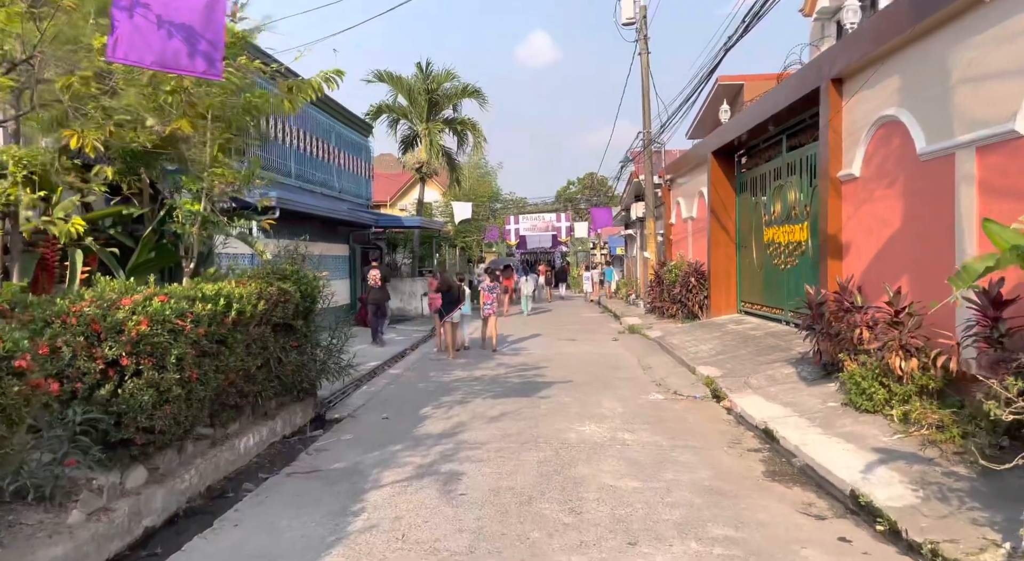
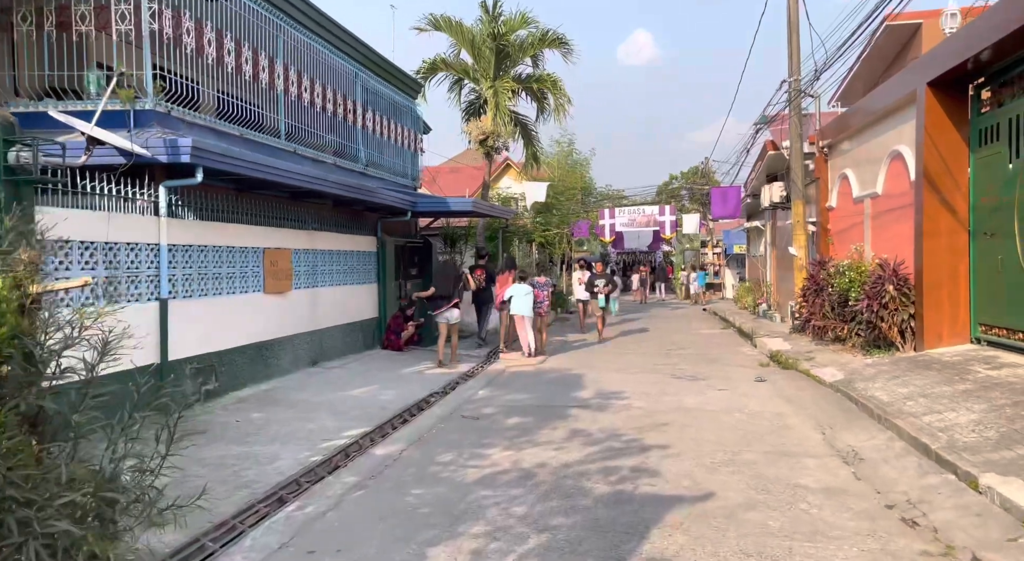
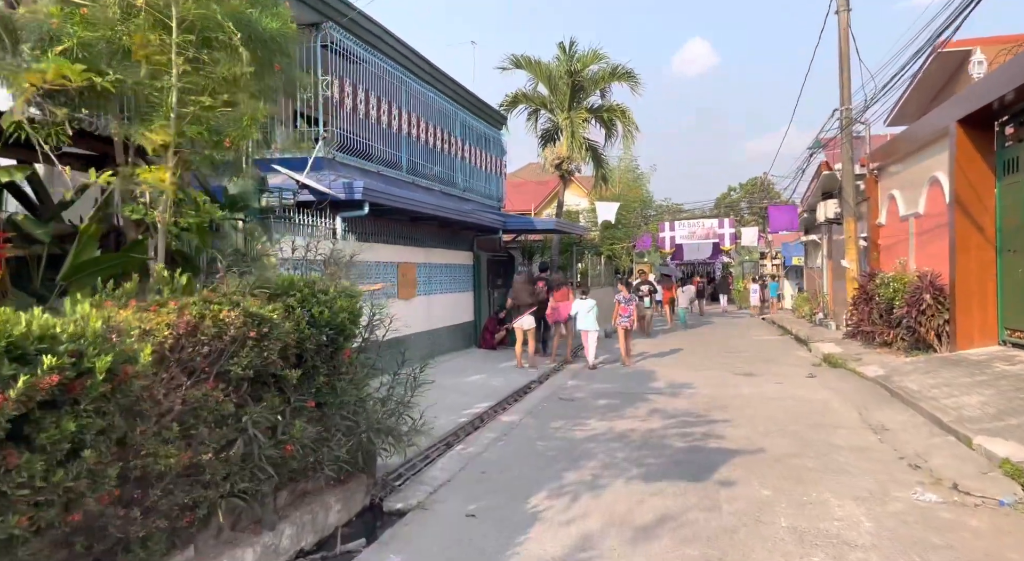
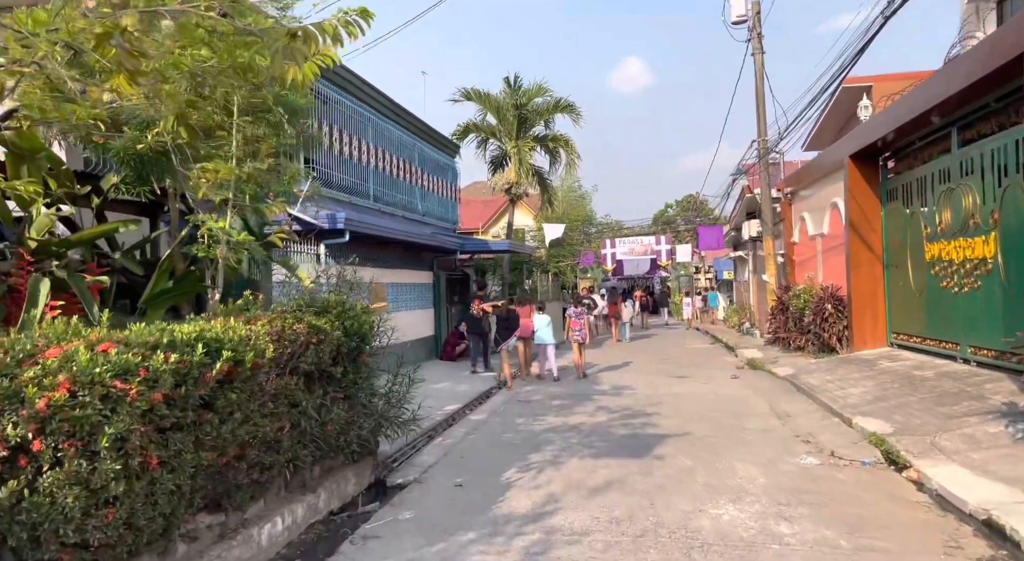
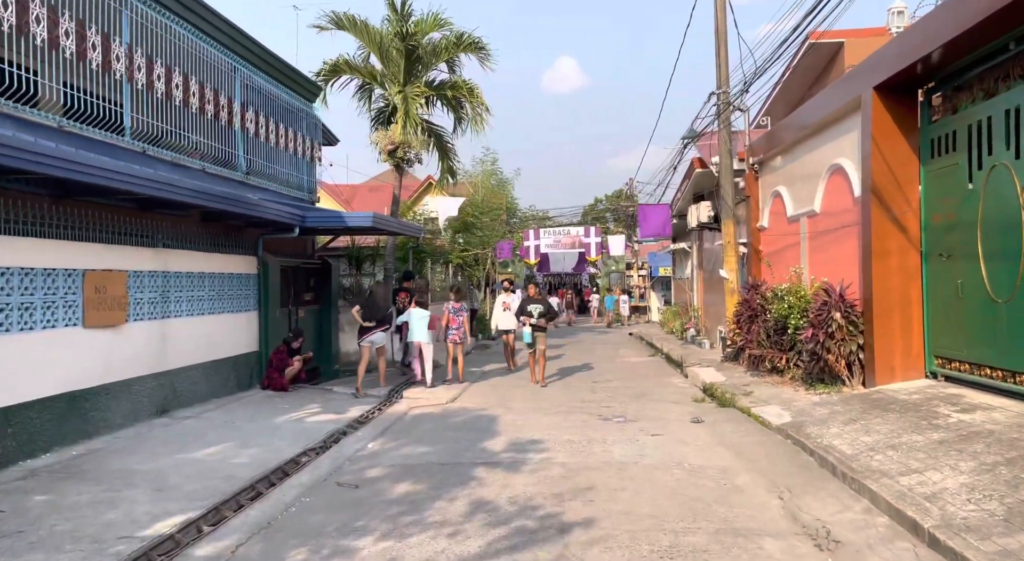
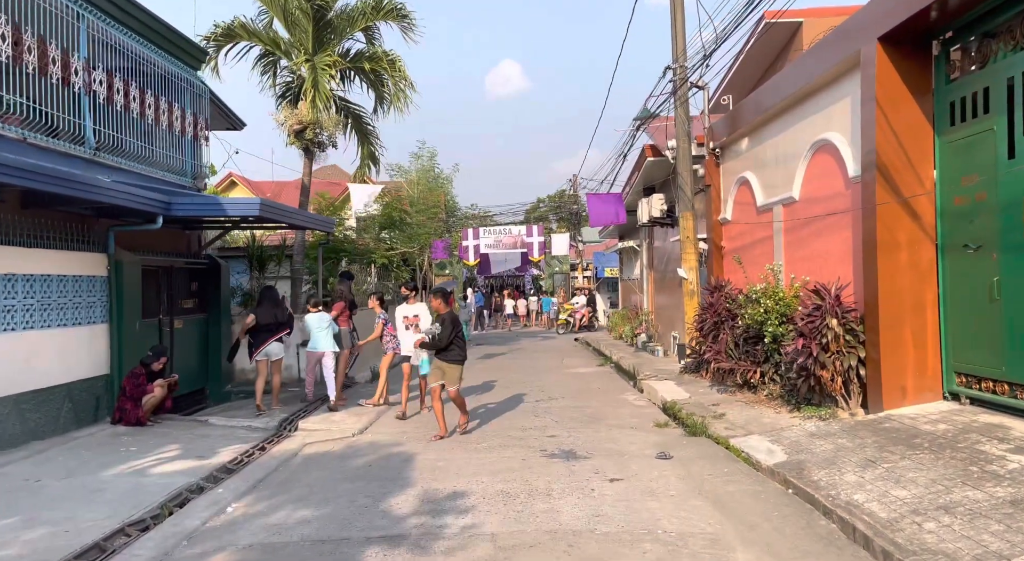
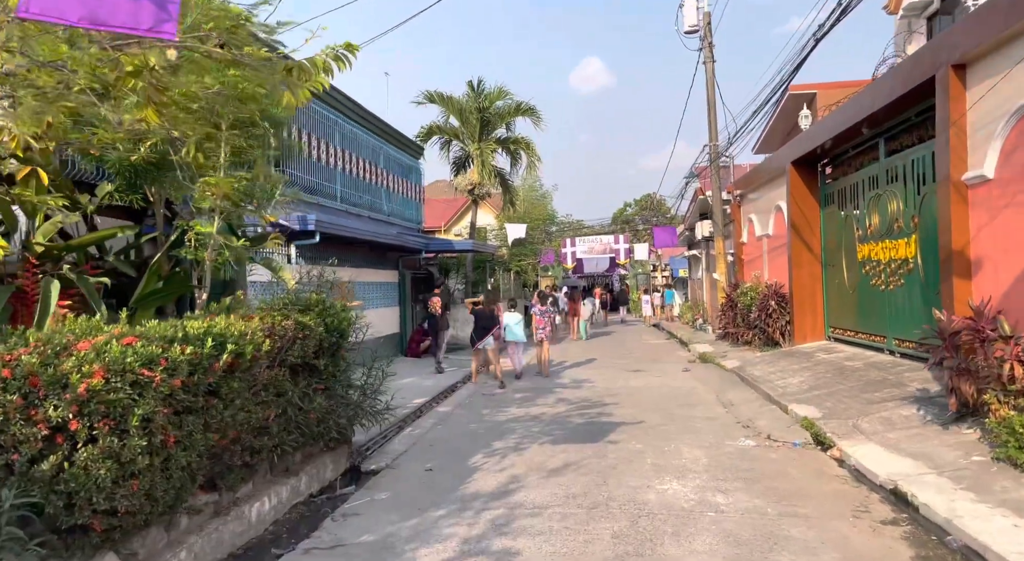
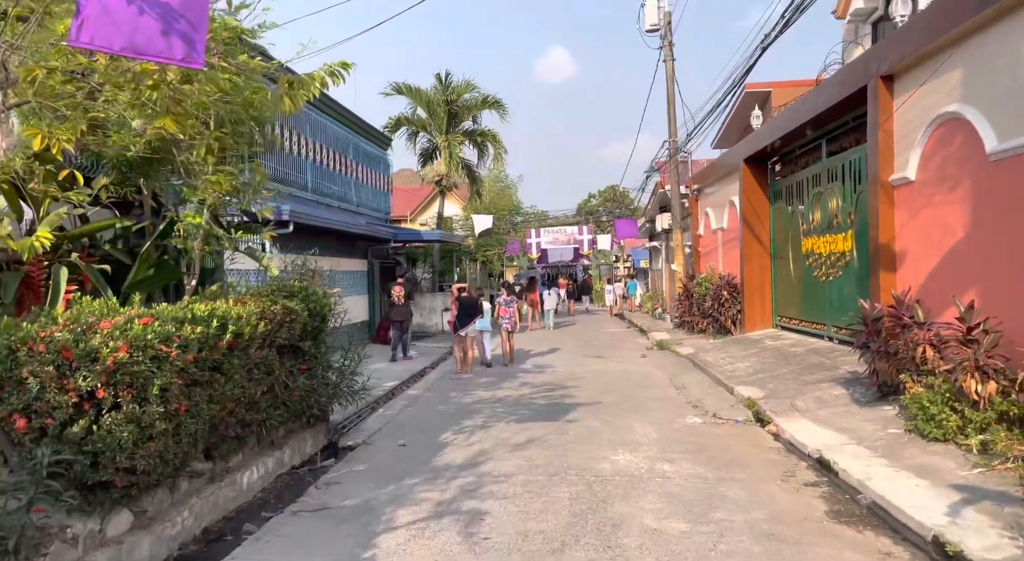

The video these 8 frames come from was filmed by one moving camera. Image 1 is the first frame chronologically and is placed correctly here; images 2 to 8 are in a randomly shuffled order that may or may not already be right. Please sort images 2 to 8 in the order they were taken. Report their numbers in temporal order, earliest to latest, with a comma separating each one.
8, 7, 4, 3, 2, 5, 6
